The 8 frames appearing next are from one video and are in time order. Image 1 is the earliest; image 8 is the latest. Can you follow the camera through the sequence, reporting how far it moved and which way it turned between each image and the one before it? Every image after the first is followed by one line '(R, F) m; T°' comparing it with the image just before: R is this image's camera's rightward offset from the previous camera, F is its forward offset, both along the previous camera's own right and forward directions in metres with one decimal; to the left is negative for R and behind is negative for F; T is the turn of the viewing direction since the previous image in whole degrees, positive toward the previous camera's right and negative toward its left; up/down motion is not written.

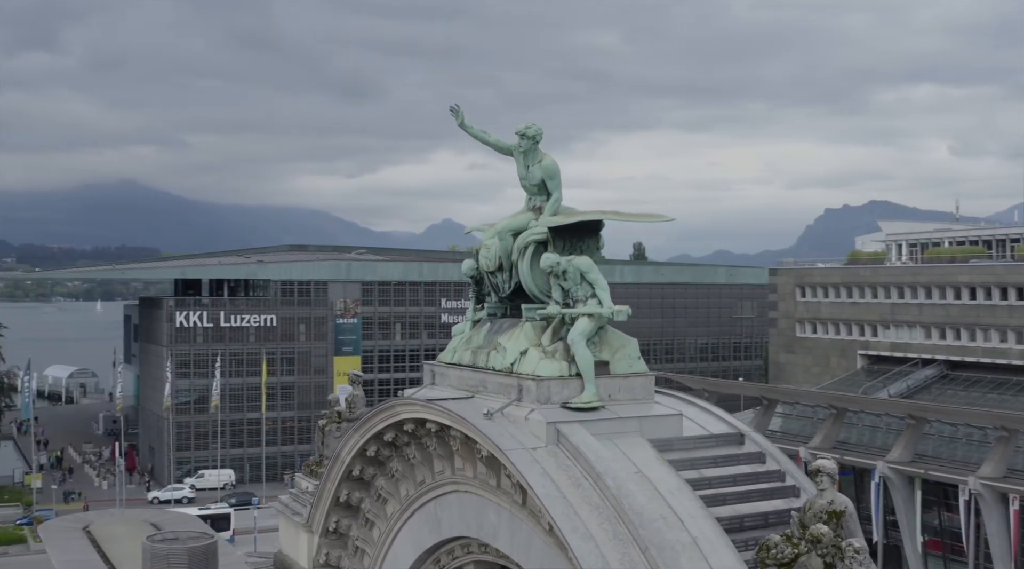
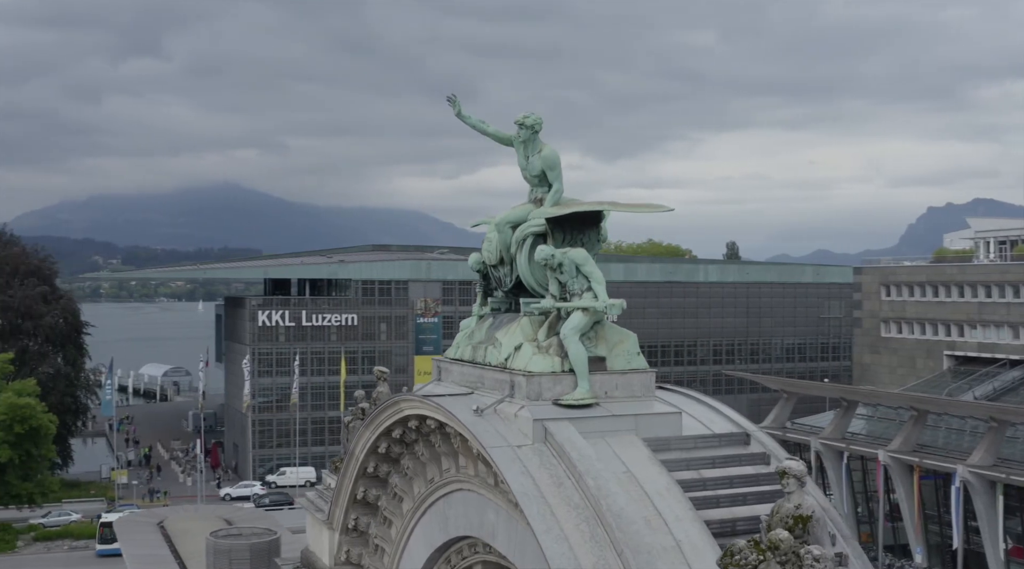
(+0.6, +0.3) m; -4°
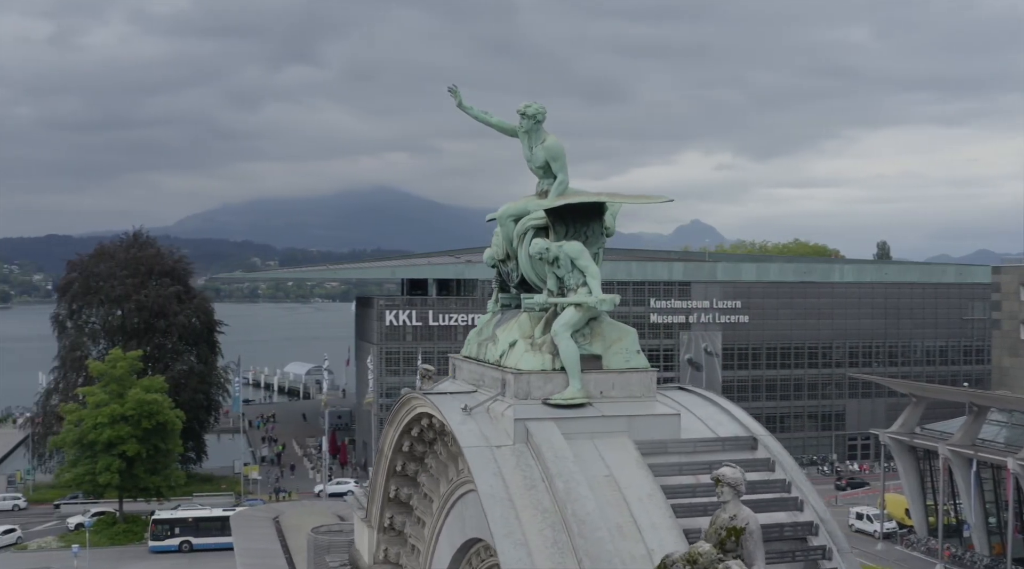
(+0.9, +0.3) m; -7°
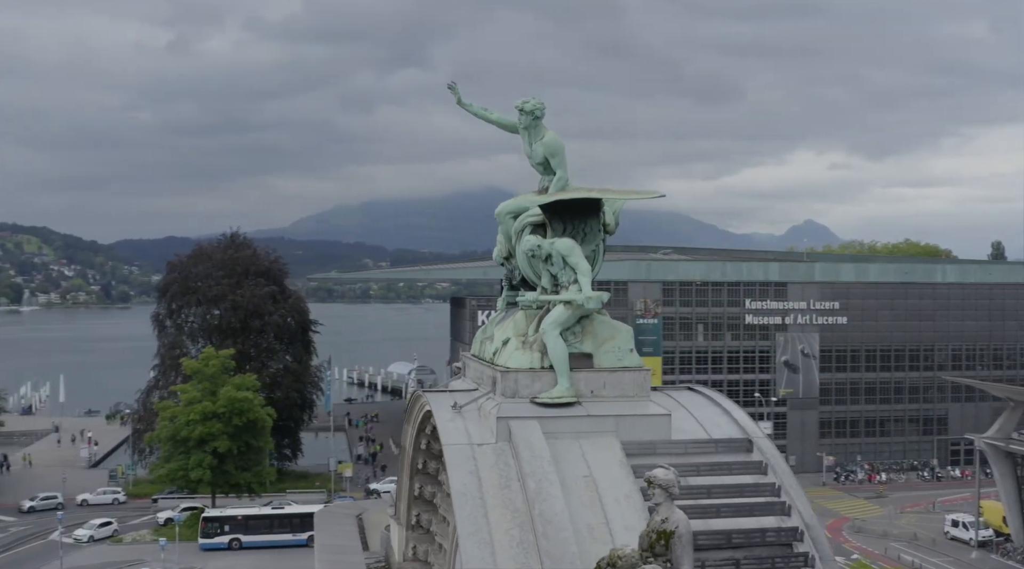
(+0.7, +0.1) m; -5°
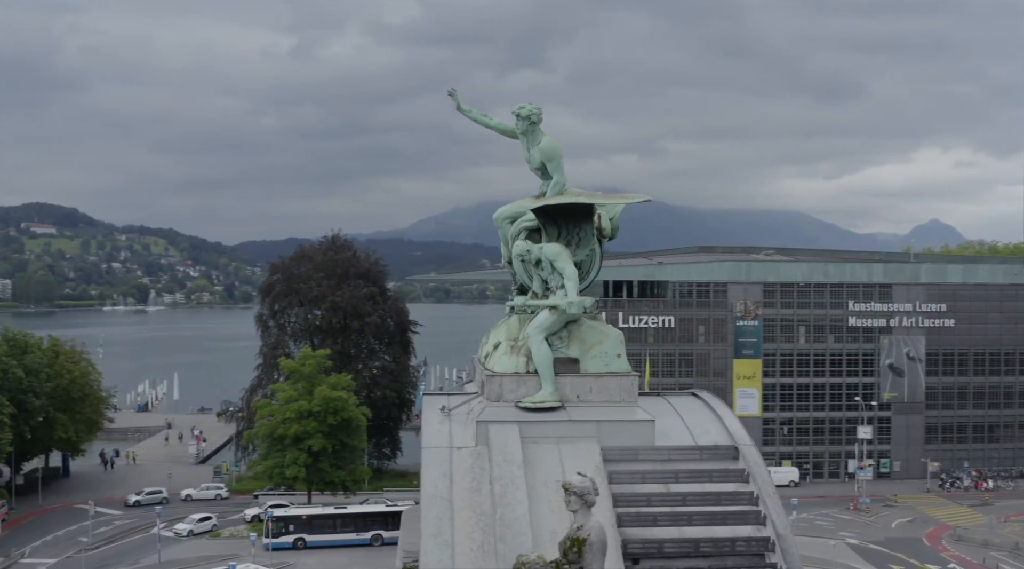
(+0.8, 0.0) m; -5°
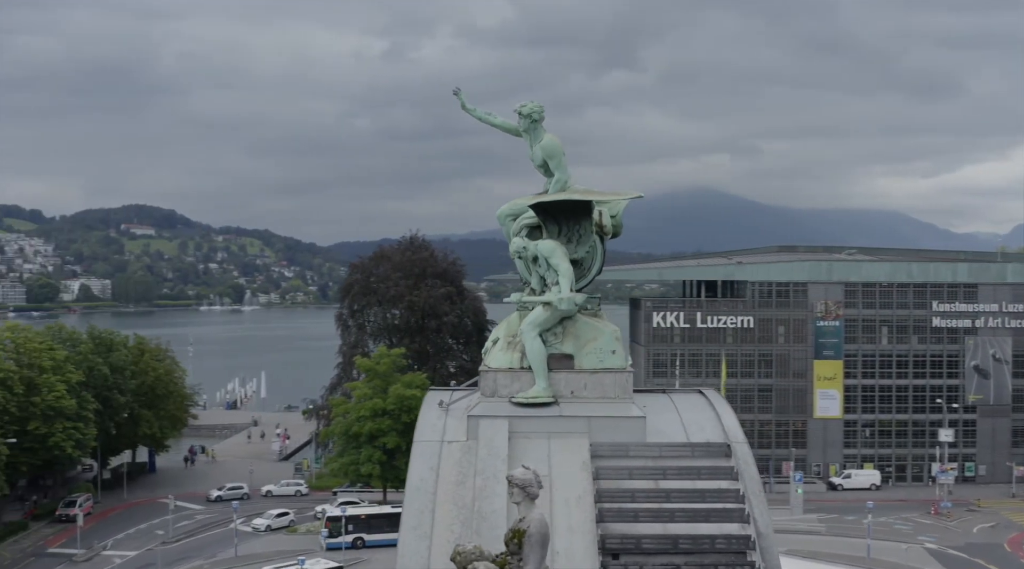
(+0.6, 0.0) m; -4°
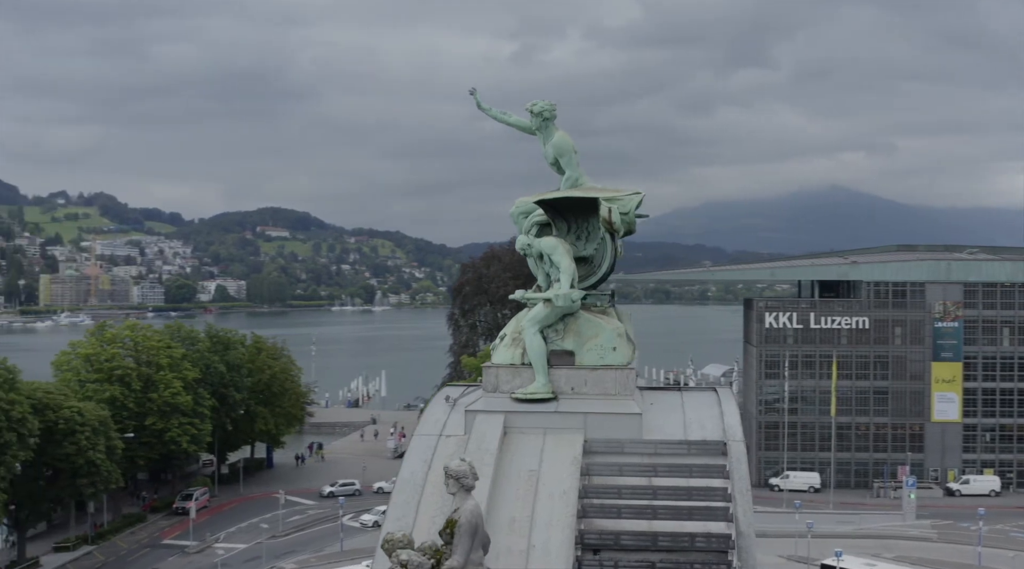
(+0.8, 0.0) m; -6°
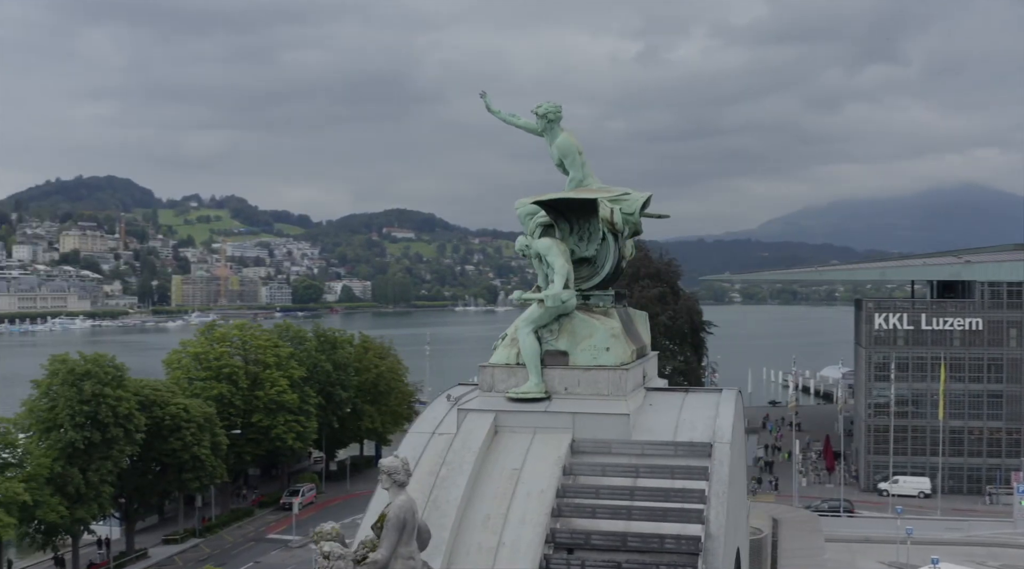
(+0.8, 0.0) m; -6°
